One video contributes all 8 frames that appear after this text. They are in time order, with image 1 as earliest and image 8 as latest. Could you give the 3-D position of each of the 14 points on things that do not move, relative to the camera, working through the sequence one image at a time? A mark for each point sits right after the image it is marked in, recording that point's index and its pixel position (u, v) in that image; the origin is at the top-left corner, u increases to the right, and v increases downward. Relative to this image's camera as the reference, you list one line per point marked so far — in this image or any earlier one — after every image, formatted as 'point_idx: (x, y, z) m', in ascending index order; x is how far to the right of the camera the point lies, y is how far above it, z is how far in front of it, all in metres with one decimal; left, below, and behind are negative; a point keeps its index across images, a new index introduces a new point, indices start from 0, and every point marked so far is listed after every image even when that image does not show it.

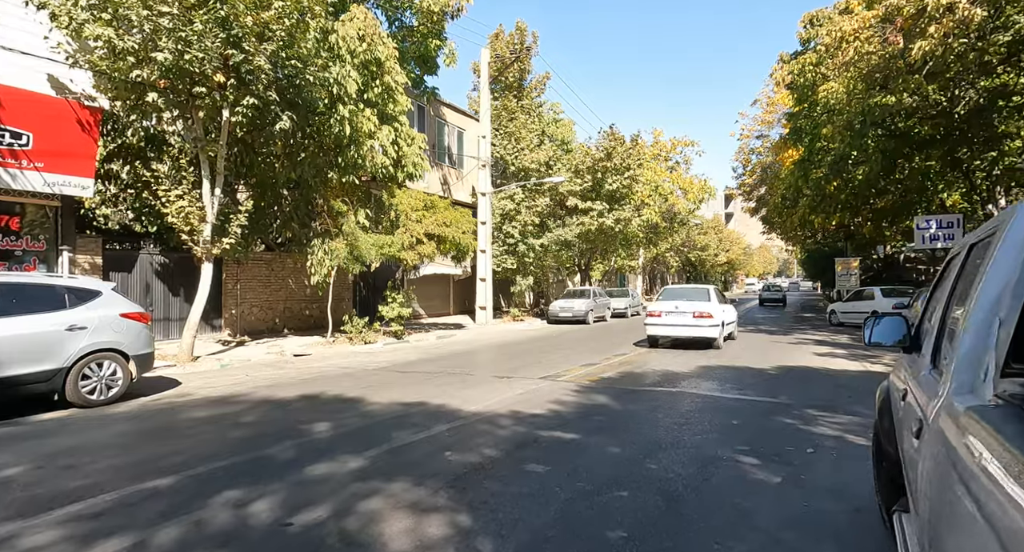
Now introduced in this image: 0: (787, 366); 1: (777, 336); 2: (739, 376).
0: (+5.1, -1.7, +11.2) m
1: (+8.1, -1.9, +18.2) m
2: (+3.7, -1.7, +9.8) m
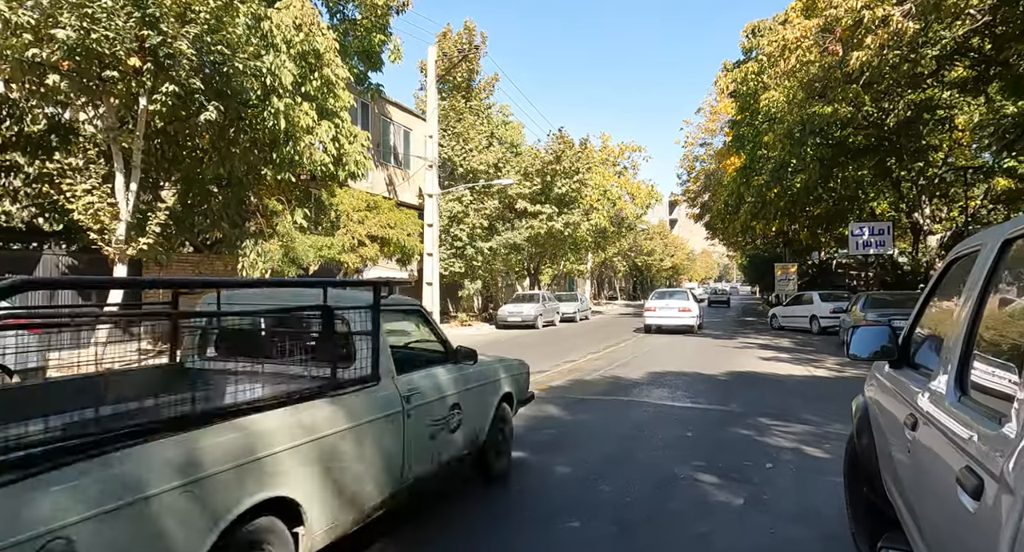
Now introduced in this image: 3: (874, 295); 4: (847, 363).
0: (+4.2, -1.8, +11.2) m
1: (+6.5, -2.0, +18.4) m
2: (+2.9, -1.7, +9.6) m
3: (+8.6, -0.4, +14.2) m
4: (+7.2, -1.9, +12.8) m
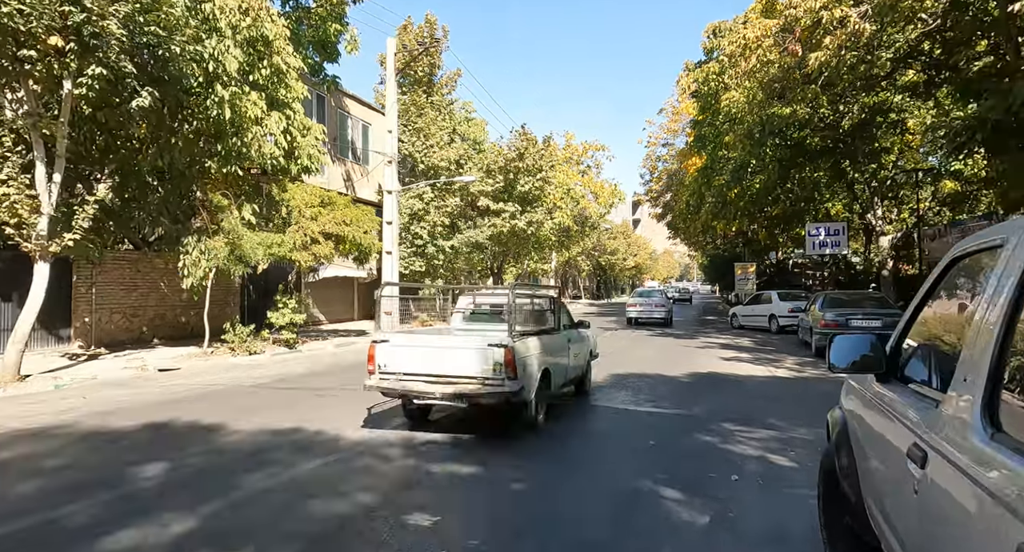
0: (+3.4, -1.8, +11.0) m
1: (+5.3, -2.0, +18.4) m
2: (+2.2, -1.7, +9.4) m
3: (+7.7, -0.4, +14.3) m
4: (+6.4, -1.9, +12.9) m
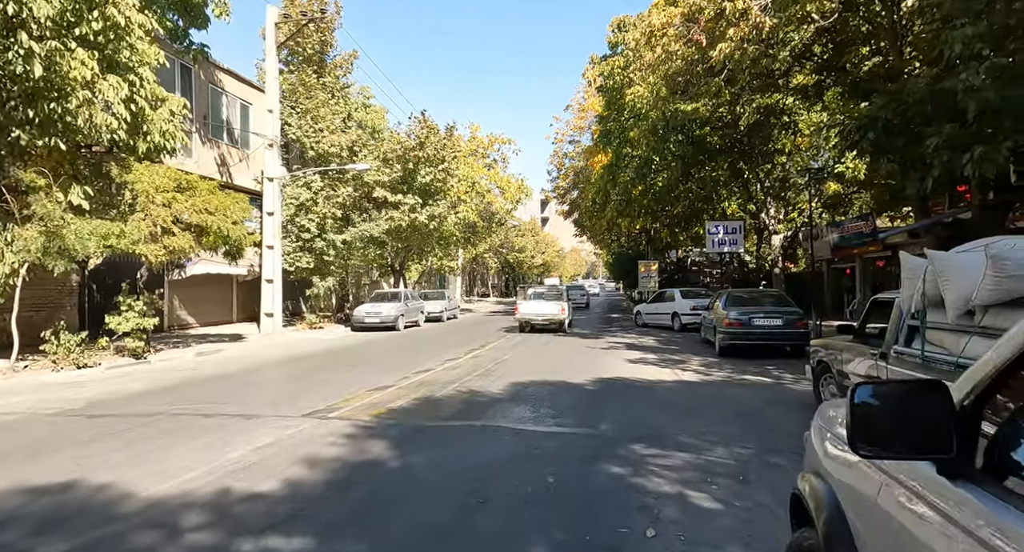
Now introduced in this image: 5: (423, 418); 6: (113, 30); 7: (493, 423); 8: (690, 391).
0: (+1.5, -1.7, +10.2) m
1: (+2.3, -1.9, +17.8) m
2: (+0.6, -1.7, +8.5) m
3: (+5.3, -0.4, +14.1) m
4: (+4.2, -1.8, +12.5) m
5: (-1.0, -1.7, +6.9) m
6: (-6.9, +4.2, +10.3) m
7: (-0.2, -1.7, +6.7) m
8: (+2.7, -1.8, +9.1) m
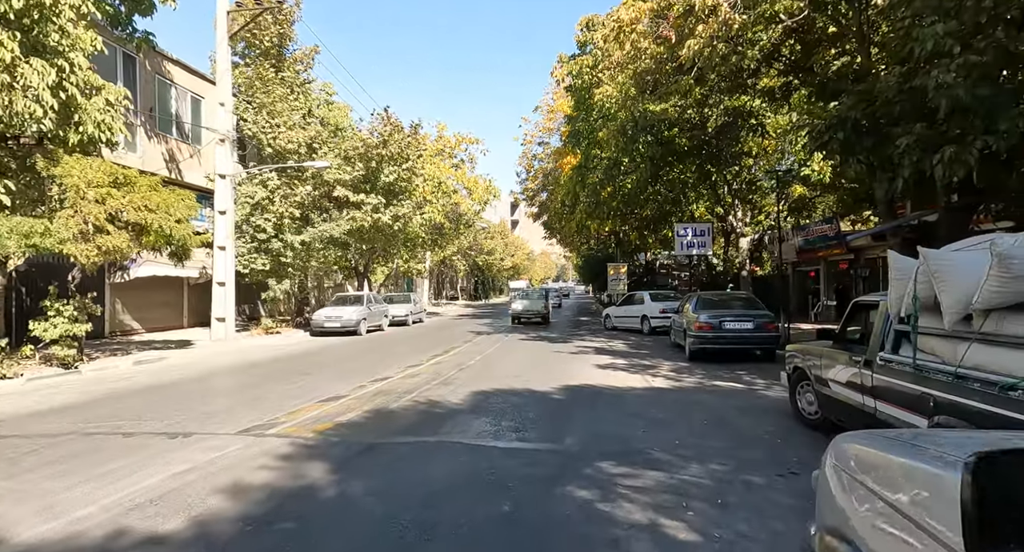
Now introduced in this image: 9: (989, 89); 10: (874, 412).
0: (+0.9, -1.8, +9.7) m
1: (+1.3, -2.0, +17.3) m
2: (+0.1, -1.7, +7.9) m
3: (+4.5, -0.4, +13.8) m
4: (+3.5, -1.9, +12.1) m
5: (-1.5, -1.7, +6.3) m
6: (-7.5, +4.2, +9.4) m
7: (-0.6, -1.7, +6.2) m
8: (+2.2, -1.8, +8.7) m
9: (+7.3, +2.8, +9.1) m
10: (+3.1, -1.1, +5.0) m
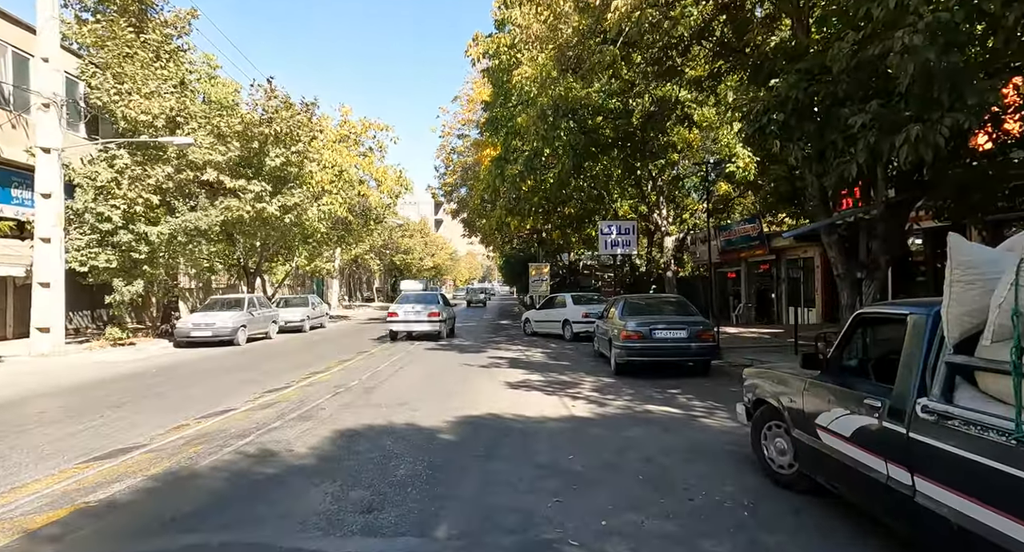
0: (-0.6, -1.8, +7.6) m
1: (-1.1, -2.0, +15.2) m
2: (-1.2, -1.7, +5.7) m
3: (+2.5, -0.4, +12.1) m
4: (+1.7, -1.9, +10.3) m
5: (-2.5, -1.7, +3.9) m
6: (-8.8, +4.2, +6.2) m
7: (-1.7, -1.7, +3.8) m
8: (+0.8, -1.8, +6.7) m
9: (+5.8, +2.8, +7.7) m
10: (+2.1, -1.1, +3.2) m
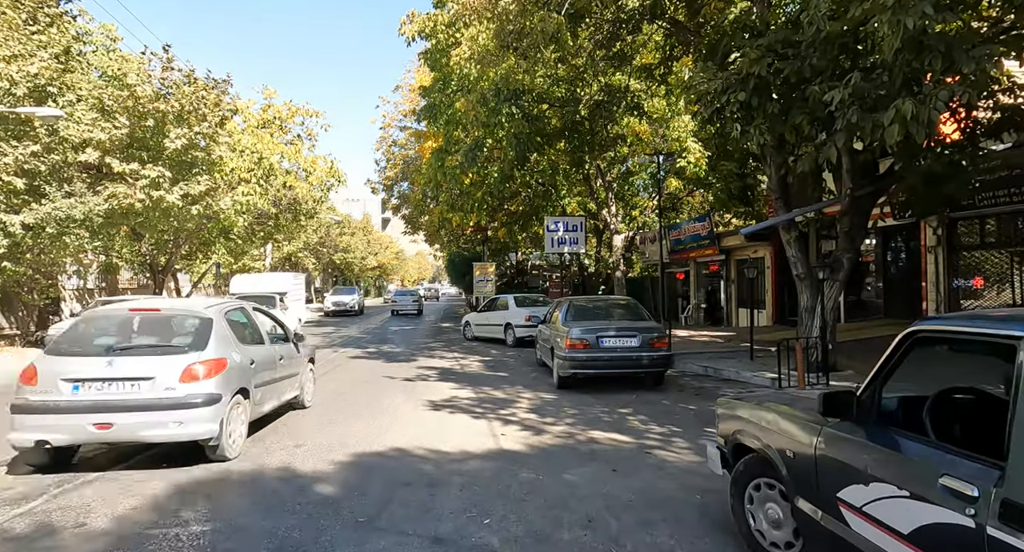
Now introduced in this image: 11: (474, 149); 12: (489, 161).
0: (-1.5, -1.8, +5.9) m
1: (-2.6, -2.0, +13.4) m
2: (-1.9, -1.7, +4.0) m
3: (+1.2, -0.4, +10.7) m
4: (+0.5, -1.9, +8.8) m
5: (-3.1, -1.6, +2.1) m
6: (-9.6, +4.2, +3.9) m
7: (-2.3, -1.6, +2.1) m
8: (-0.1, -1.8, +5.1) m
9: (+4.9, +2.8, +6.6) m
10: (+1.6, -1.1, +1.7) m
11: (-1.1, +3.9, +17.8) m
12: (-0.8, +3.7, +19.0) m
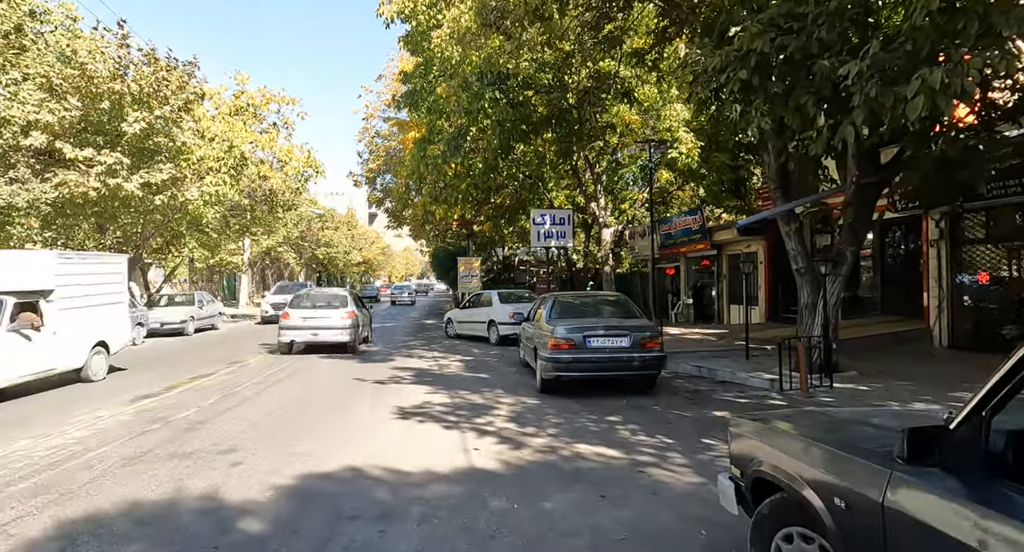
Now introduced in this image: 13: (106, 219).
0: (-1.7, -1.7, +5.0) m
1: (-3.0, -1.8, +12.5) m
2: (-2.2, -1.6, +3.1) m
3: (+0.8, -0.3, +9.8) m
4: (+0.2, -1.8, +8.0) m
5: (-3.3, -1.6, +1.2) m
6: (-9.8, +4.3, +2.8) m
7: (-2.5, -1.6, +1.2) m
8: (-0.3, -1.7, +4.3) m
9: (+4.6, +2.9, +5.8) m
10: (+1.4, -1.1, +0.9) m
11: (-1.6, +4.0, +16.9) m
12: (-1.2, +3.9, +18.1) m
13: (-10.9, +1.5, +16.0) m
